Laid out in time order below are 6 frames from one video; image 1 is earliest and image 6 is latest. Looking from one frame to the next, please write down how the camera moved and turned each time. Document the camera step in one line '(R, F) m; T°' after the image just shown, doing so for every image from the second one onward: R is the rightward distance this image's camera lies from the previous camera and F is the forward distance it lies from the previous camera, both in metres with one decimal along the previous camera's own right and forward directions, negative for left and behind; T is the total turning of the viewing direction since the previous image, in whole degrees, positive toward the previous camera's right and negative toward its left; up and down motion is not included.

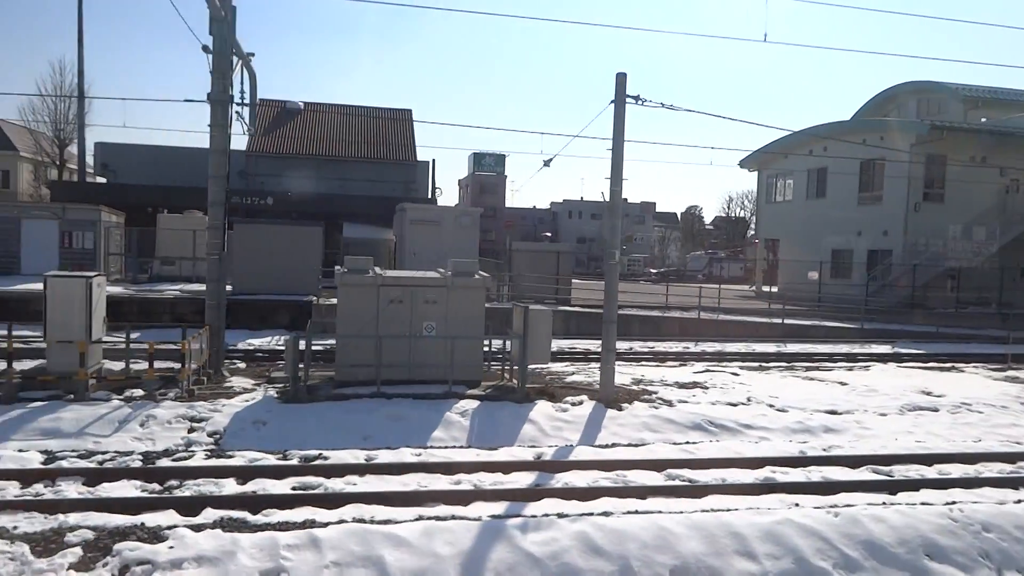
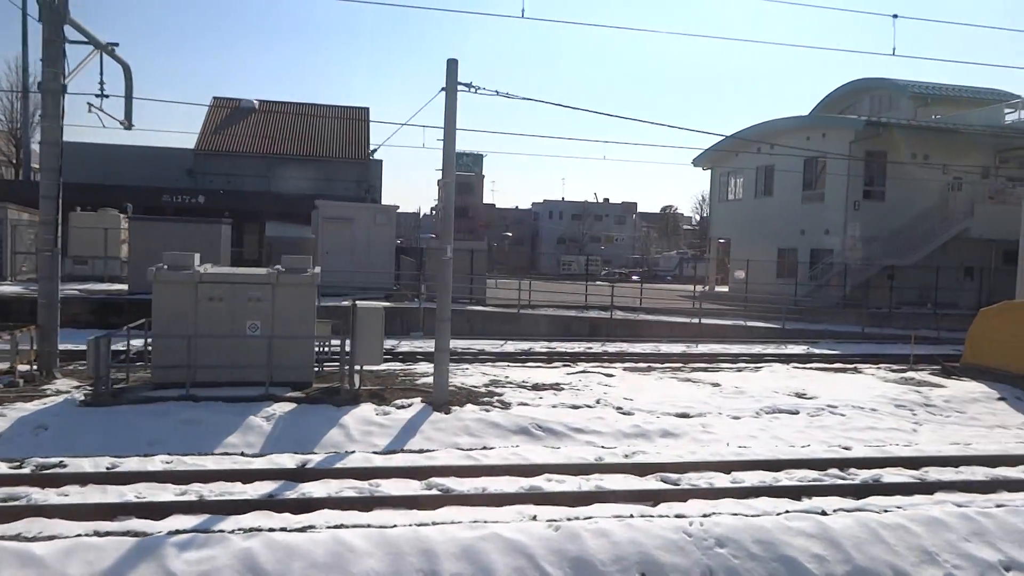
(+2.5, +0.6) m; 0°
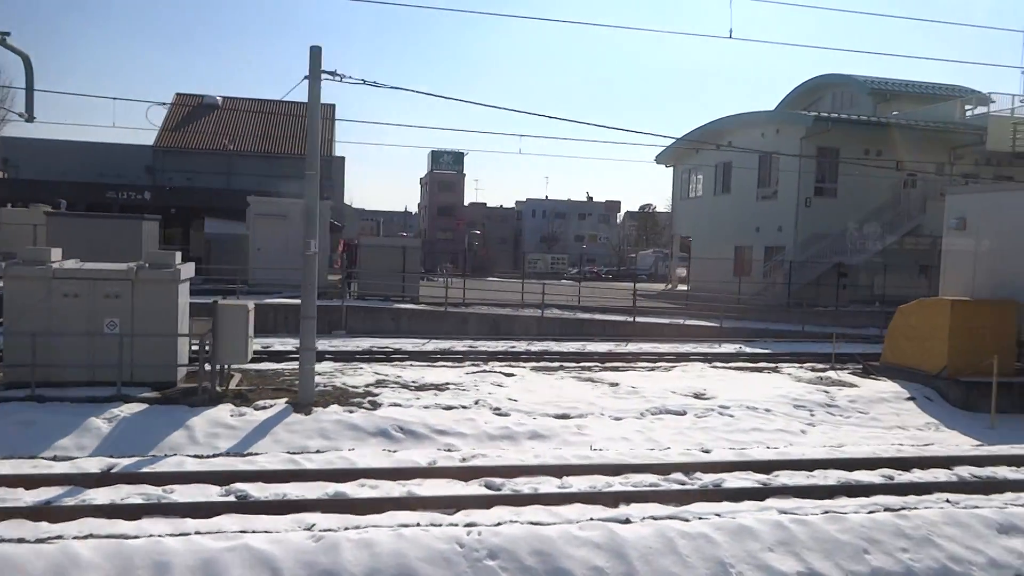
(+1.8, +0.4) m; 0°
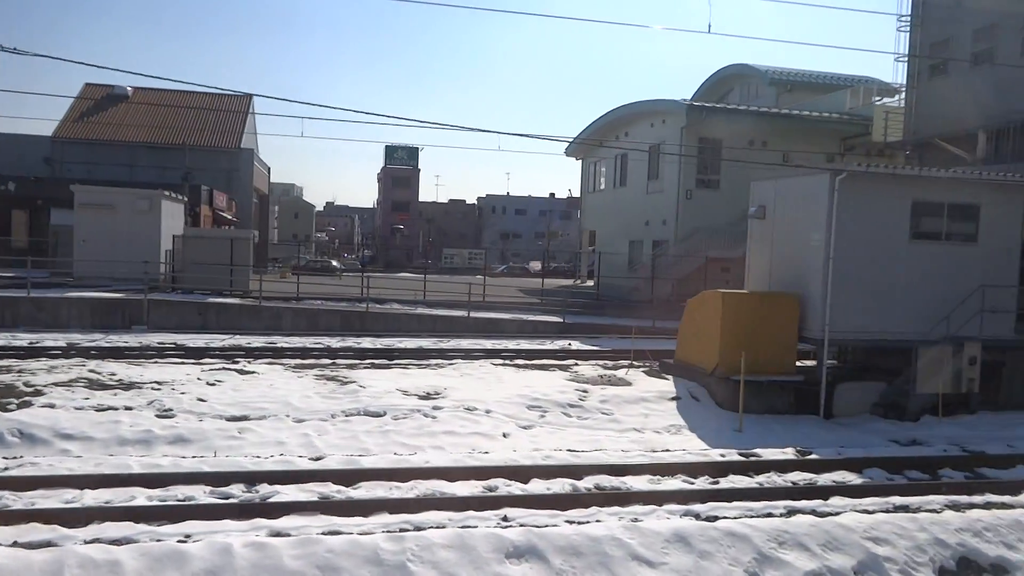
(+4.3, +1.0) m; 0°
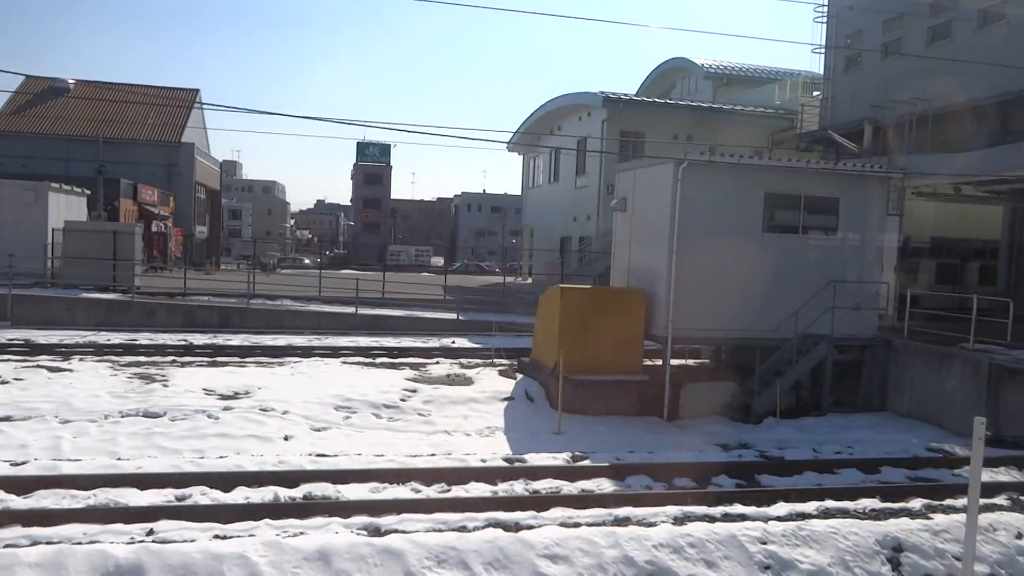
(+2.7, +0.6) m; 0°
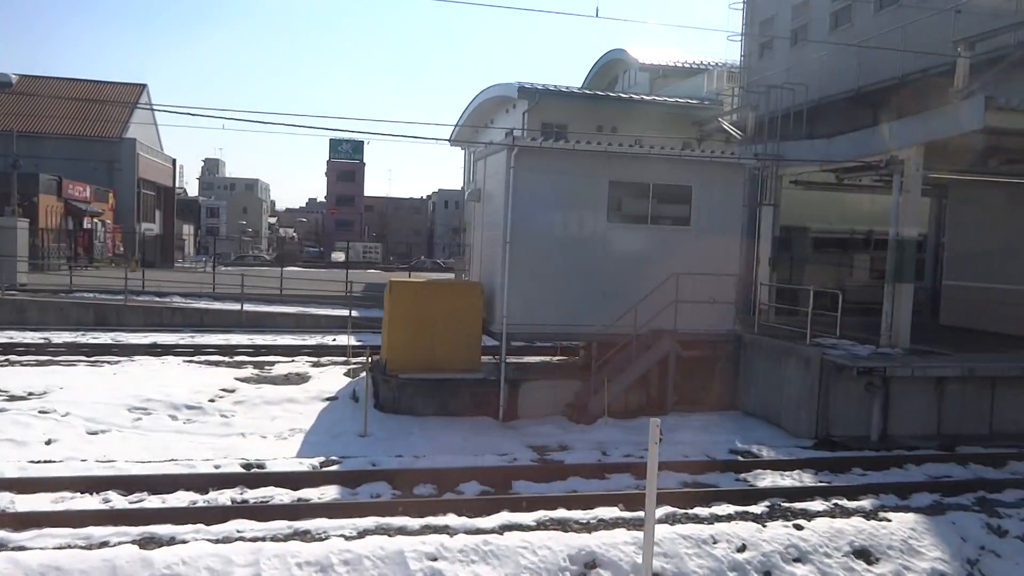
(+2.7, +0.6) m; 0°
